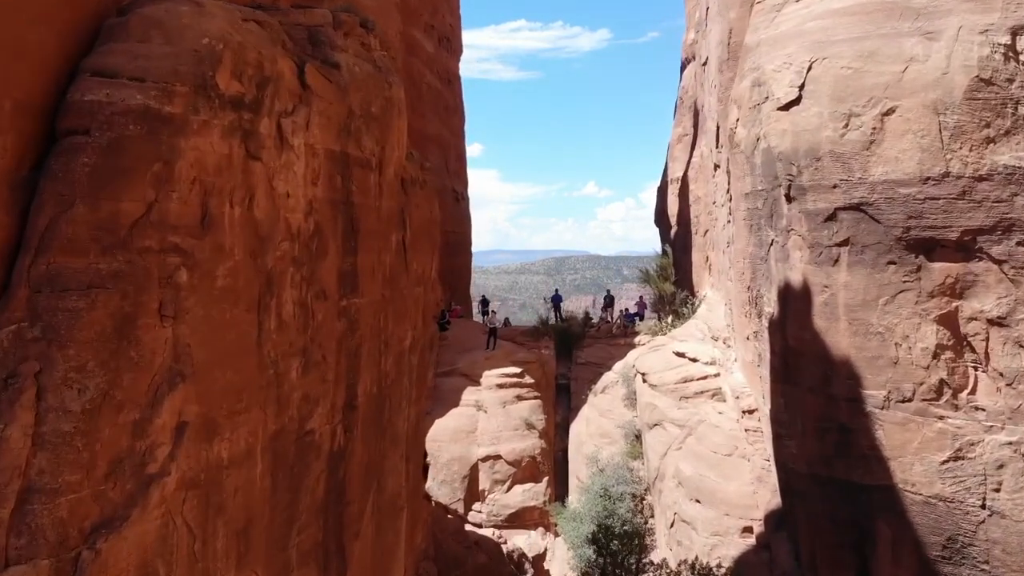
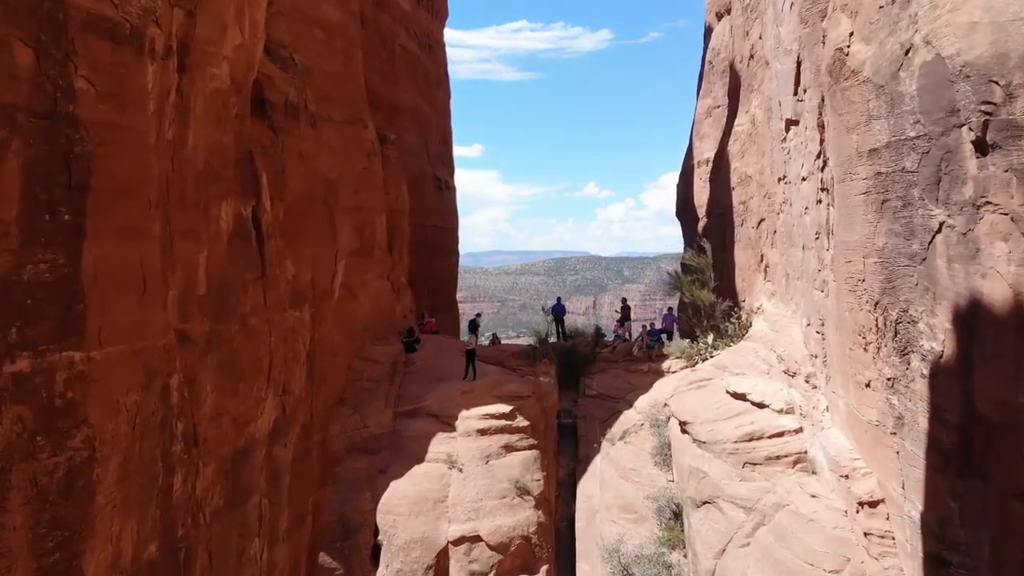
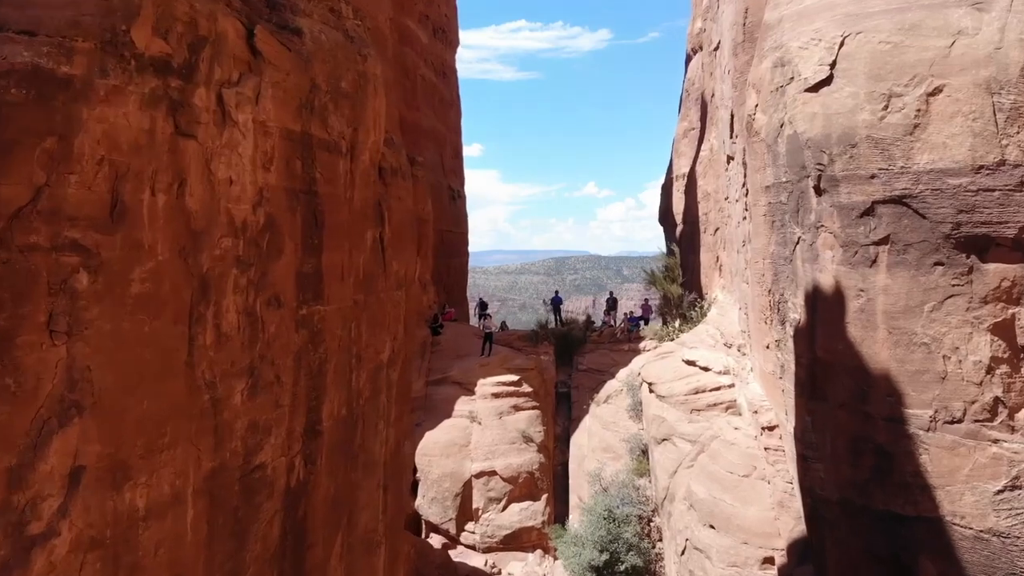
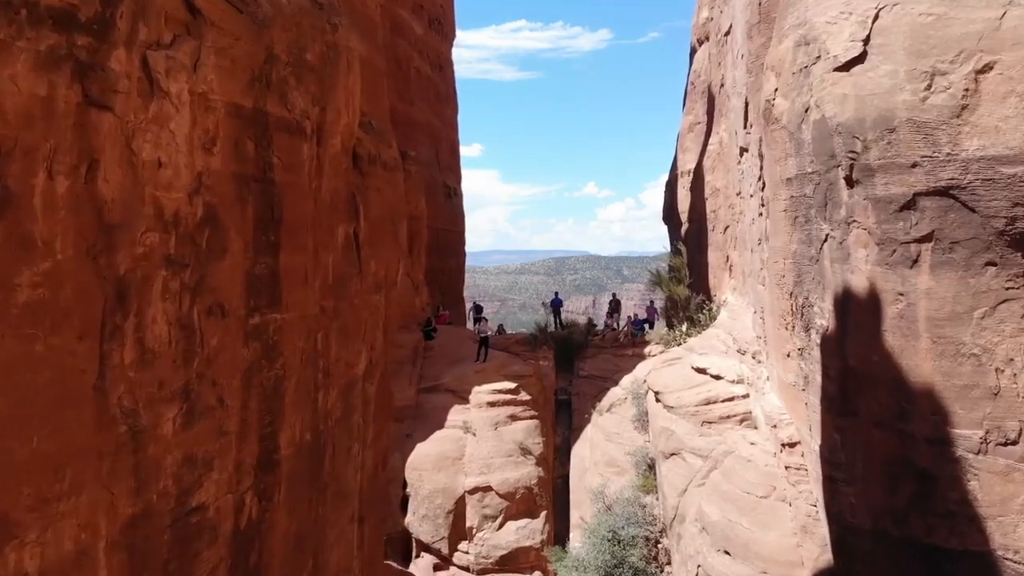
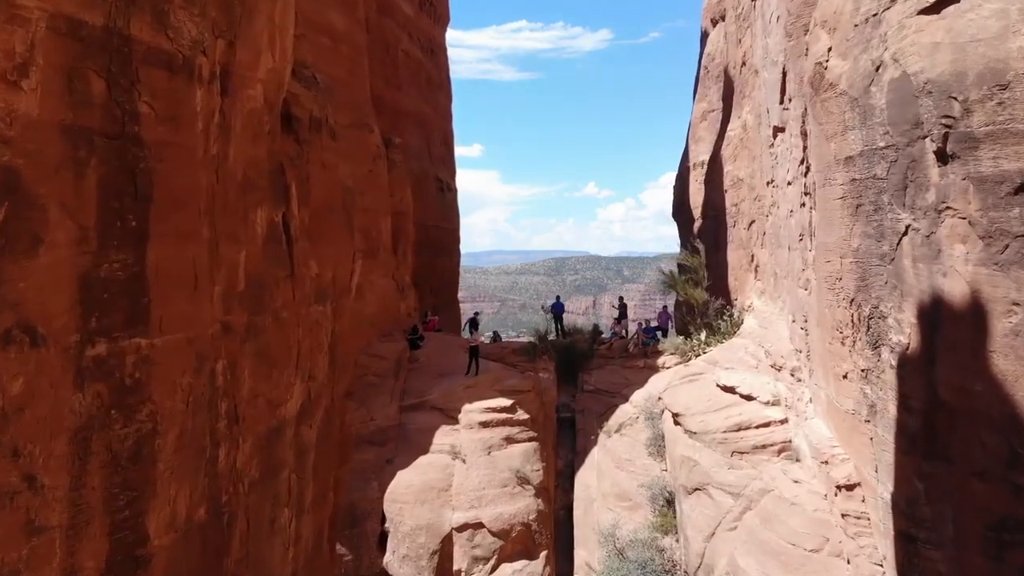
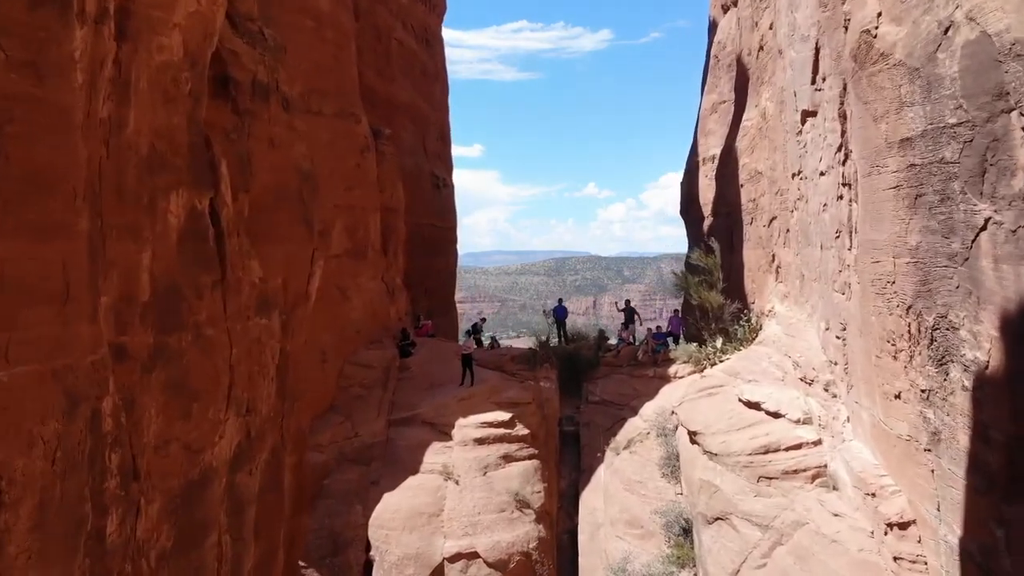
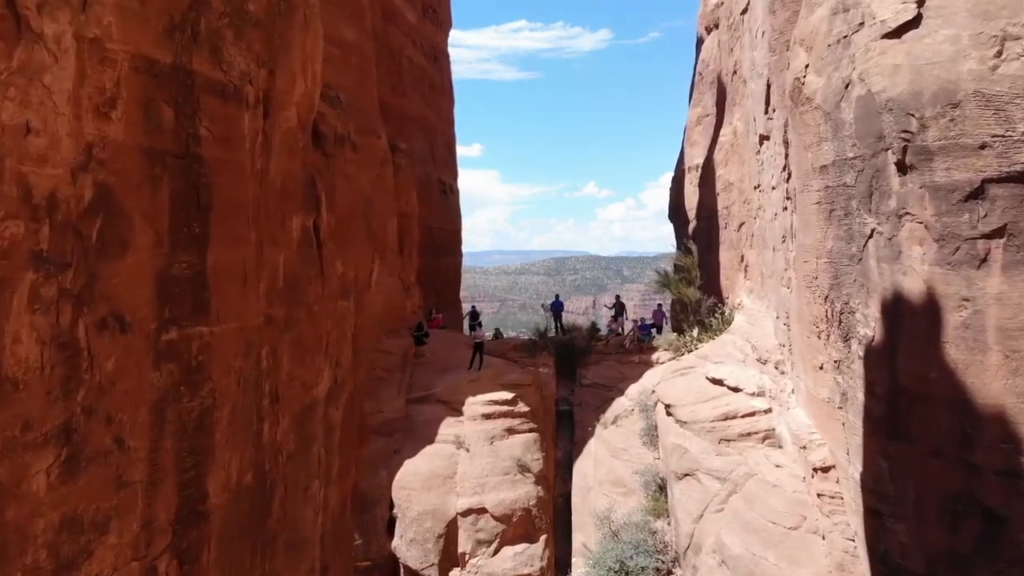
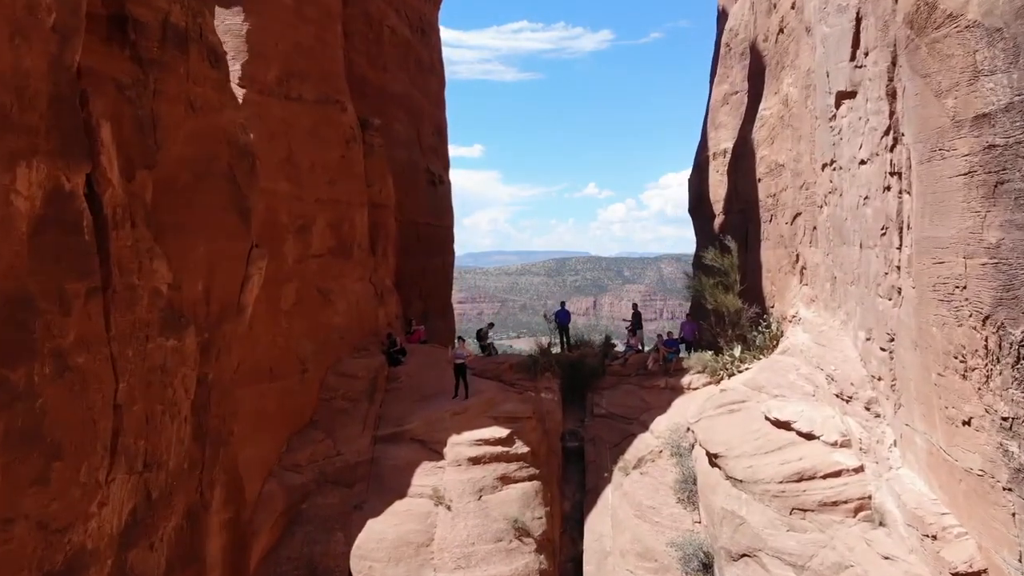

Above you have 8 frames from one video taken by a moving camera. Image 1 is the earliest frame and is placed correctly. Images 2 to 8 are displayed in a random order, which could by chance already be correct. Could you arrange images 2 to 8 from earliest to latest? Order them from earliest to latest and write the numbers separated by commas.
3, 4, 7, 5, 2, 6, 8
